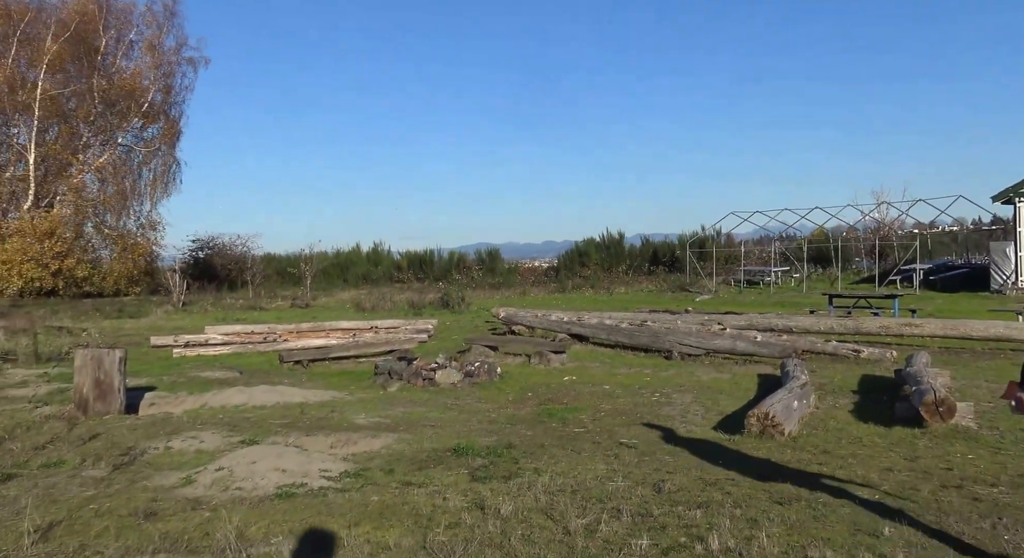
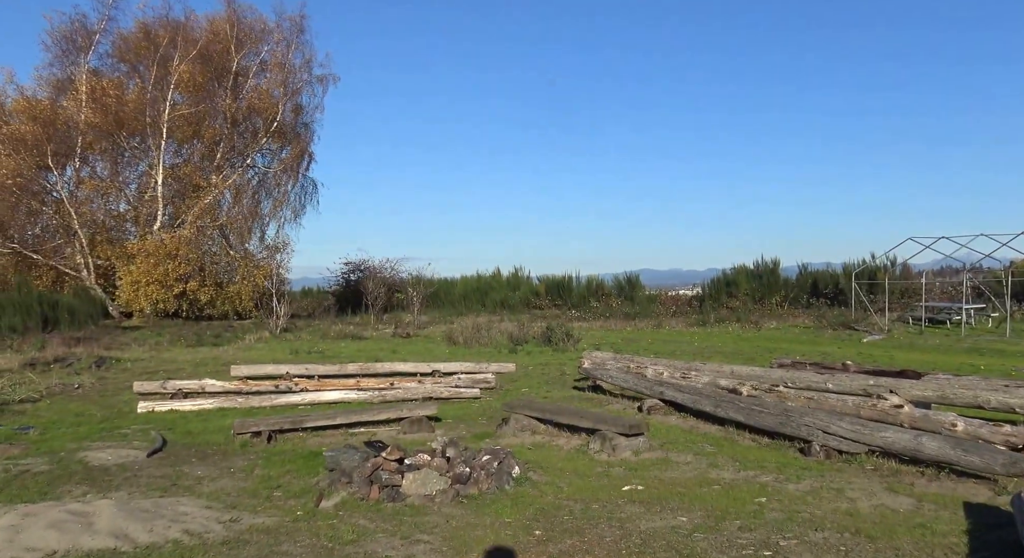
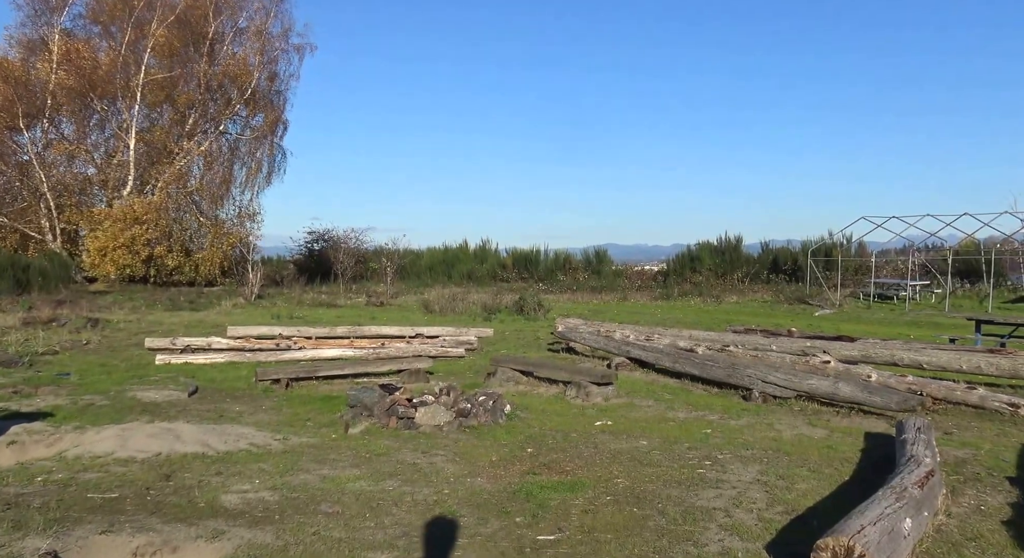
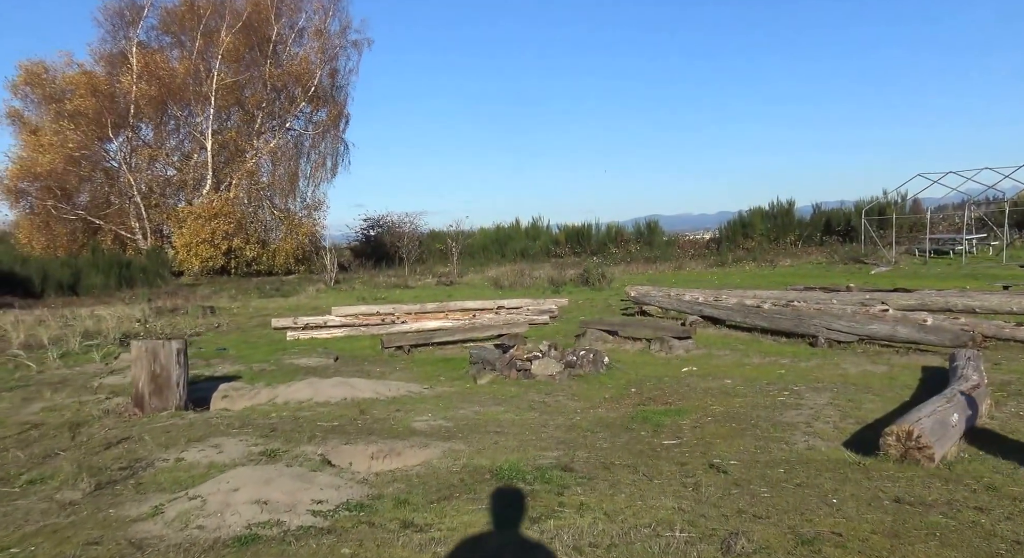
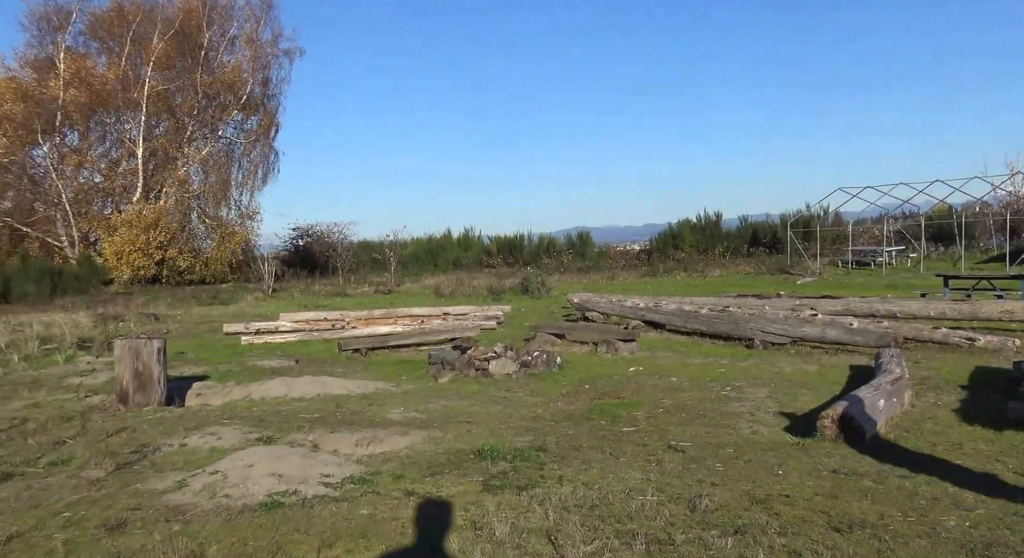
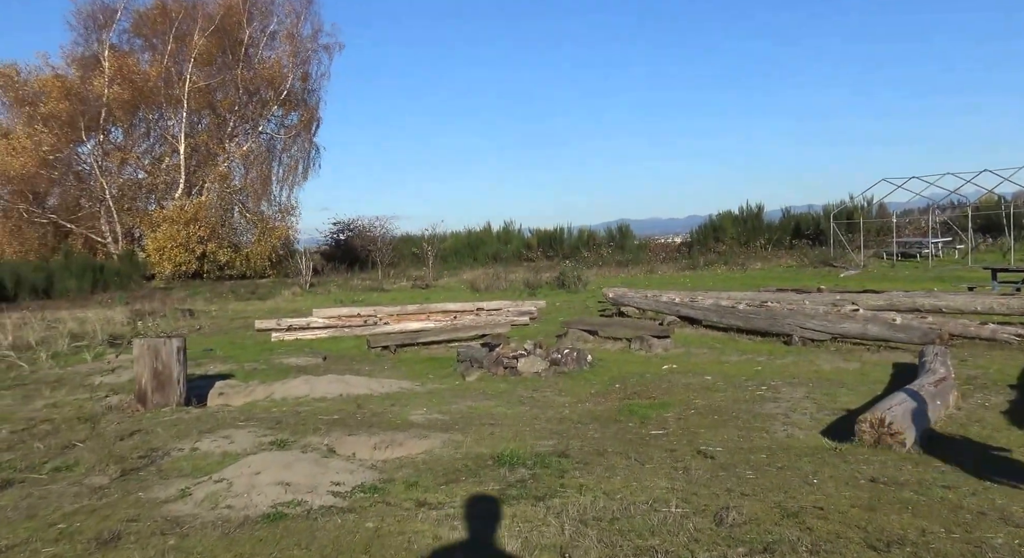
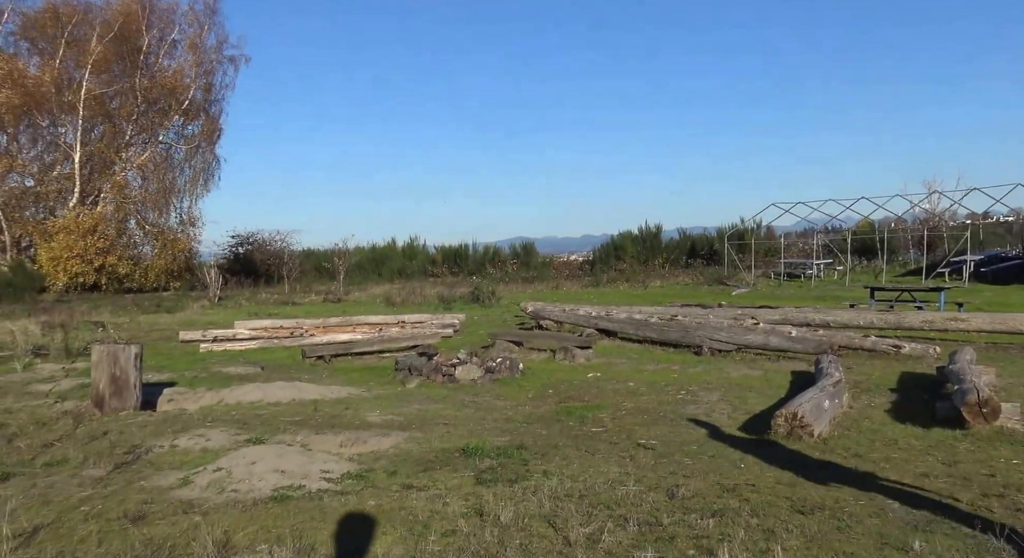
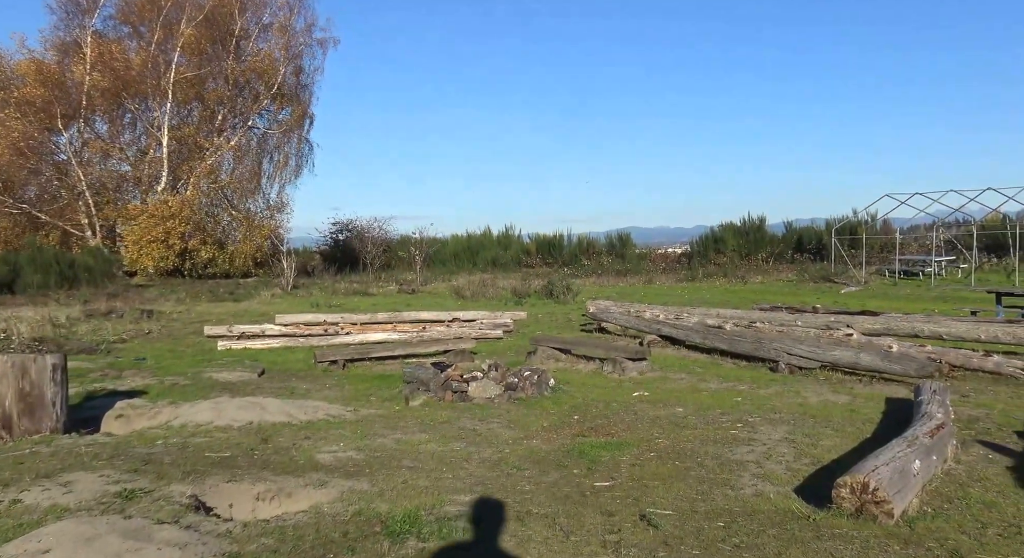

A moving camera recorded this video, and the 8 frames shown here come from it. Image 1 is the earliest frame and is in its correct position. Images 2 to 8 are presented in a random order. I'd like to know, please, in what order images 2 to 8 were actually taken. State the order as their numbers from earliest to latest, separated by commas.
7, 5, 6, 4, 8, 3, 2
